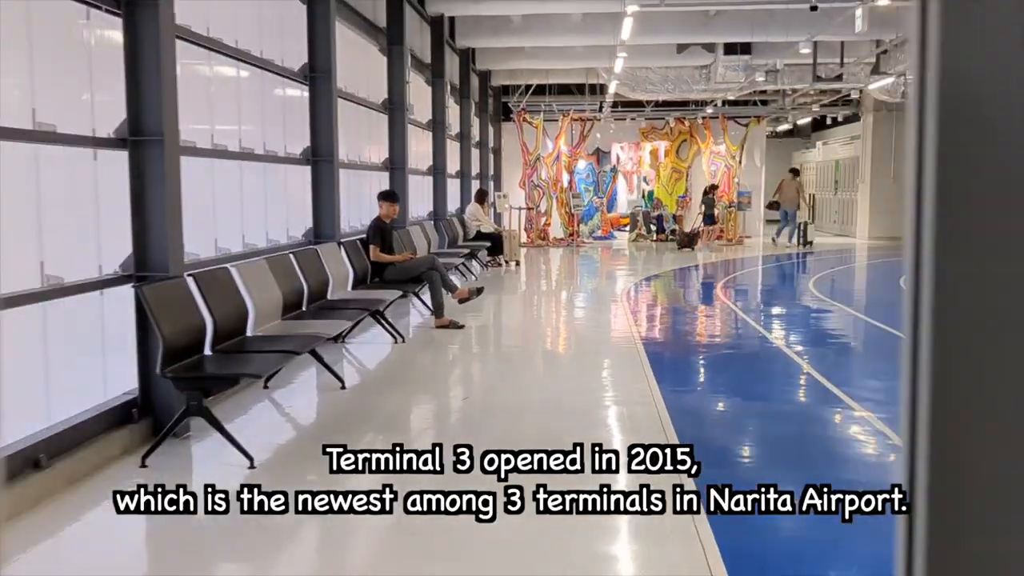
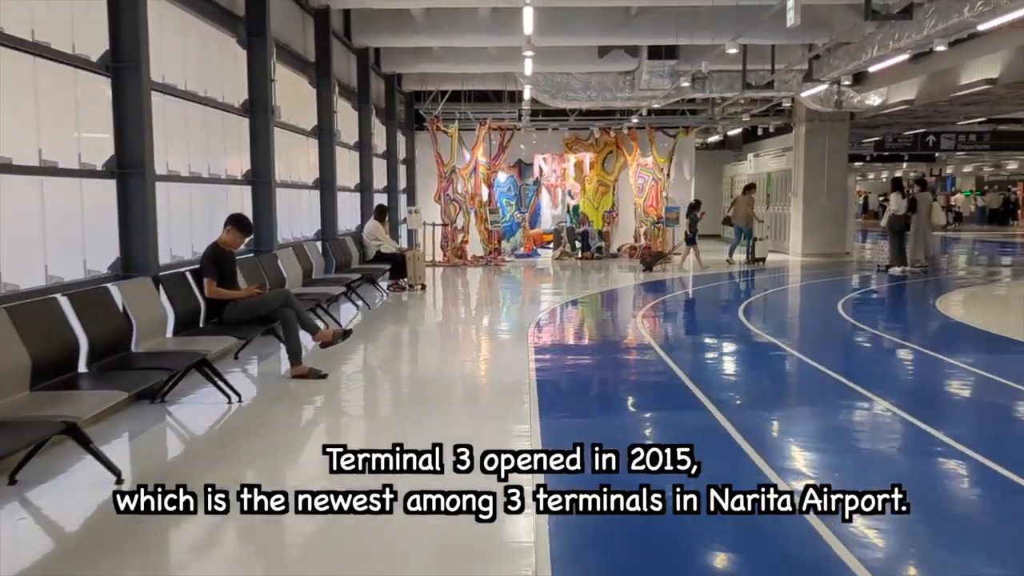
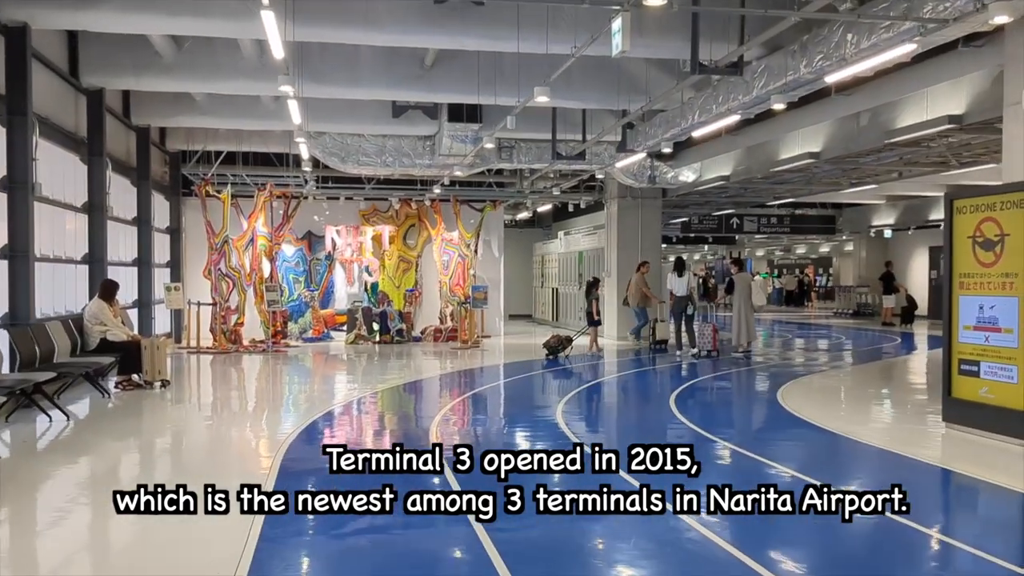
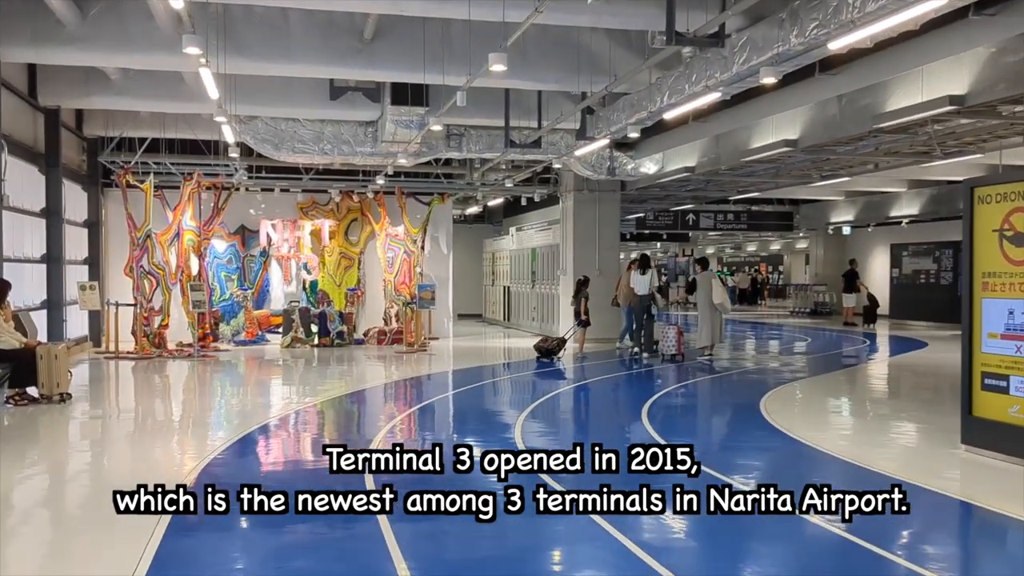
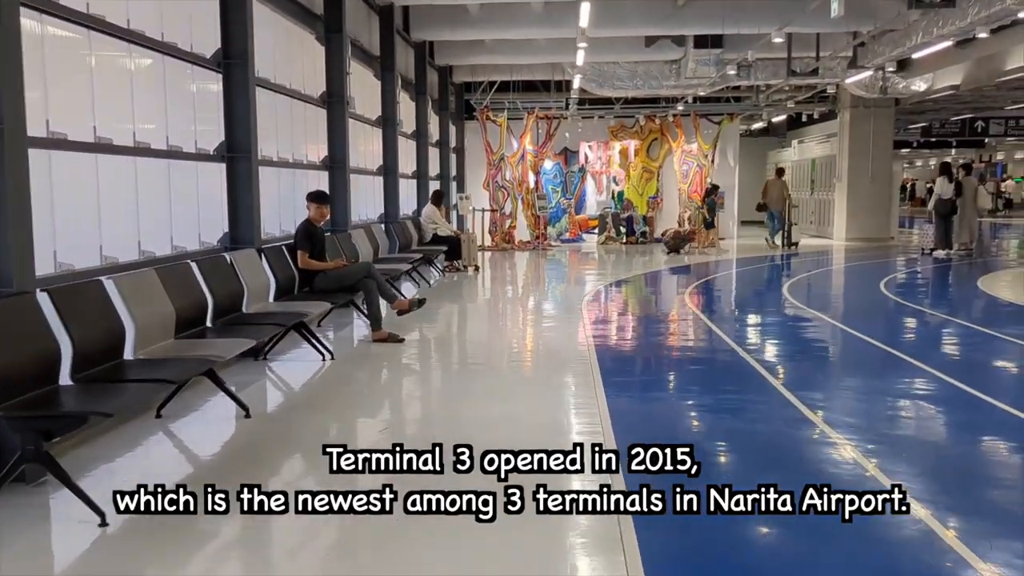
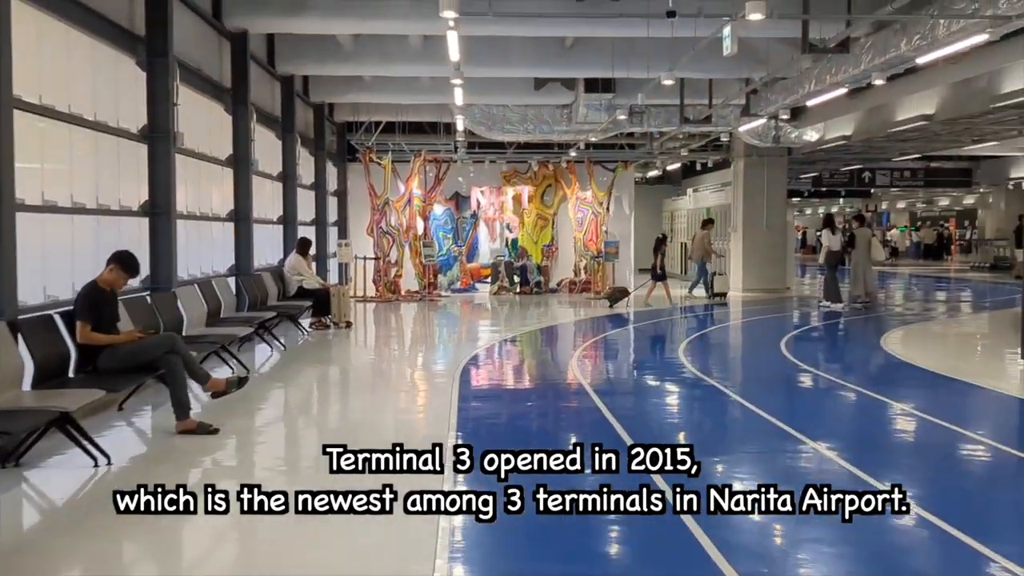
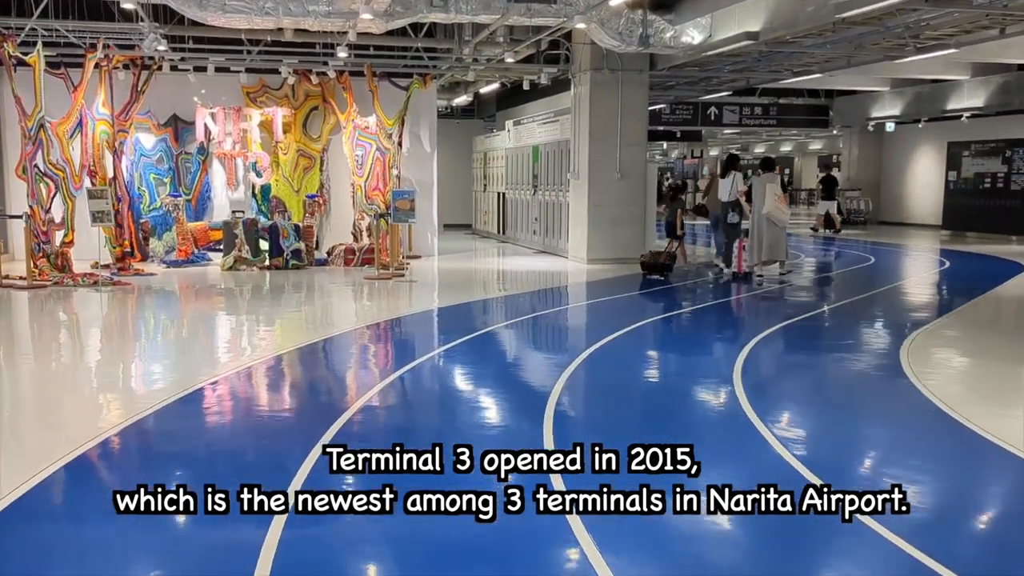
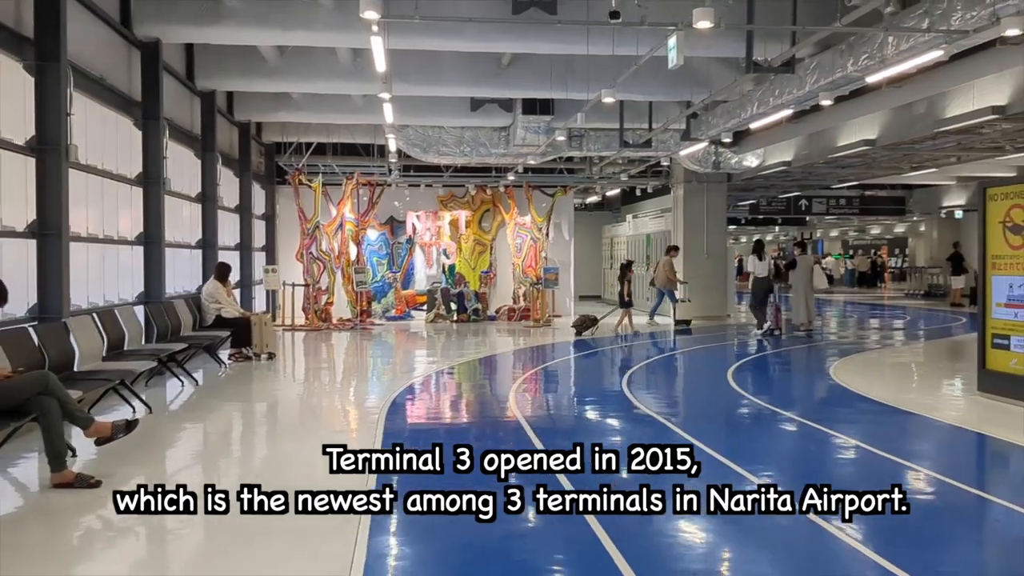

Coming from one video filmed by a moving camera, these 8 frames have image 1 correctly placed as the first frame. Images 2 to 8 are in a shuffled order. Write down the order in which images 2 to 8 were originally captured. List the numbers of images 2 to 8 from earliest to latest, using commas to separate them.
5, 2, 6, 8, 3, 4, 7
